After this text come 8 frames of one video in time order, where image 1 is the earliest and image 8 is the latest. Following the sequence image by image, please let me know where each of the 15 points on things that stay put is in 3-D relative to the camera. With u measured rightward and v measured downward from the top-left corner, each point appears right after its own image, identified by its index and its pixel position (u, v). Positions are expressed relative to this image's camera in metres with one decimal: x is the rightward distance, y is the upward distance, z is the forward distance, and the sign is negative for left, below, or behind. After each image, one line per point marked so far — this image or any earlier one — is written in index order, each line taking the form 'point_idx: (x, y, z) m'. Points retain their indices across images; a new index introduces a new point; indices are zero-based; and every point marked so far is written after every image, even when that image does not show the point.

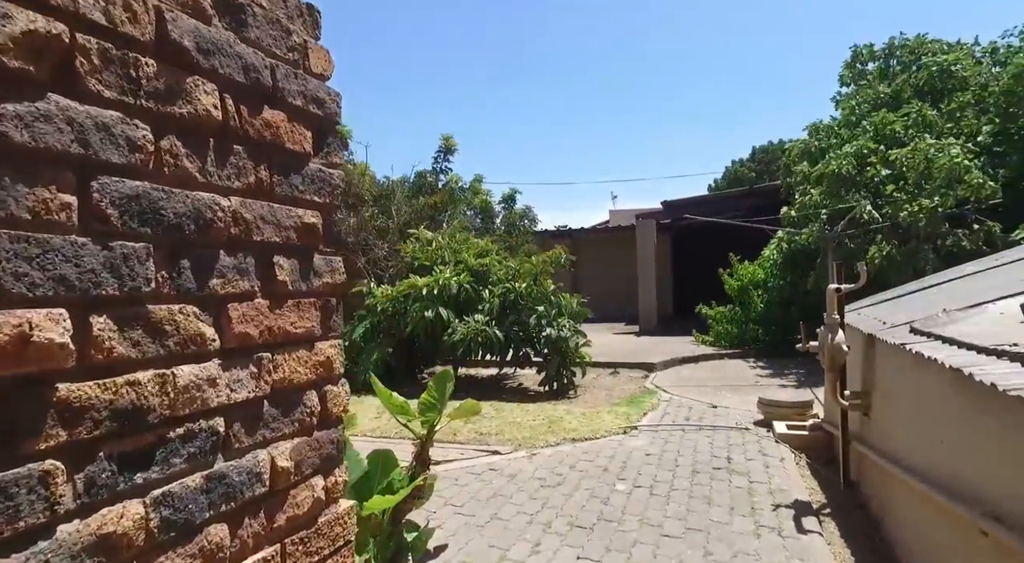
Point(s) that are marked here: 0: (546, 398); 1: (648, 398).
0: (+0.5, -1.7, +9.1) m
1: (+1.8, -1.6, +8.2) m
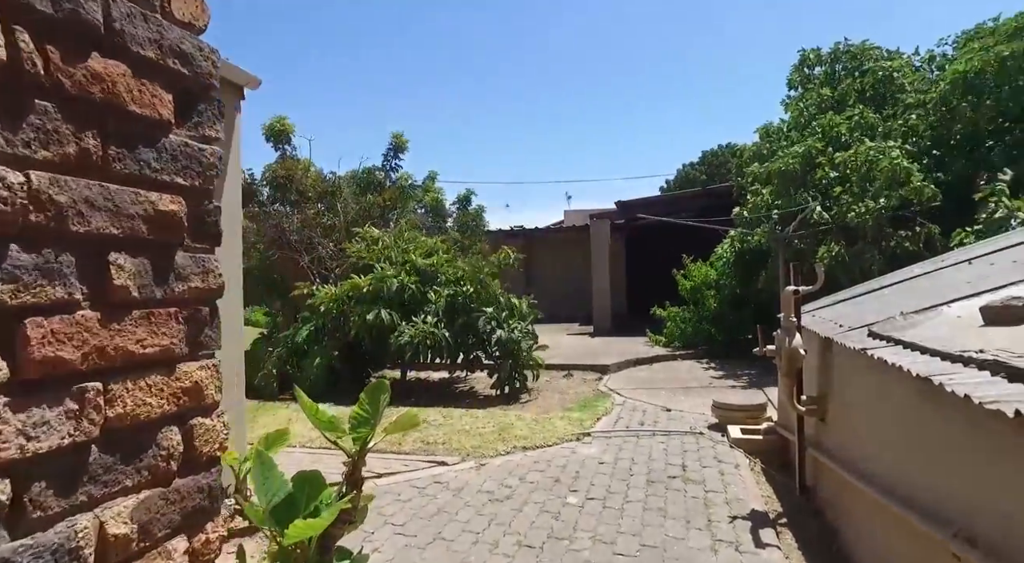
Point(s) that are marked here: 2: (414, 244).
0: (-0.2, -1.7, +8.9) m
1: (+1.2, -1.6, +8.0) m
2: (-1.6, +0.6, +9.7) m
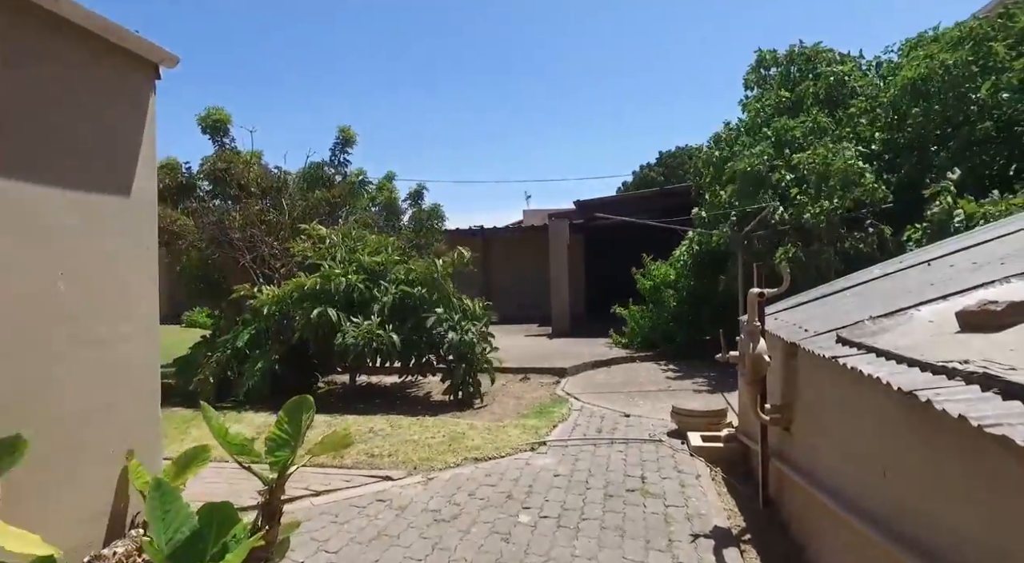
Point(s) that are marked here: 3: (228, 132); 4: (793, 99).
0: (-0.9, -1.7, +8.5) m
1: (+0.6, -1.6, +7.7) m
2: (-2.3, +0.6, +9.2) m
3: (-4.7, +2.5, +10.2) m
4: (+4.9, +3.2, +10.8) m
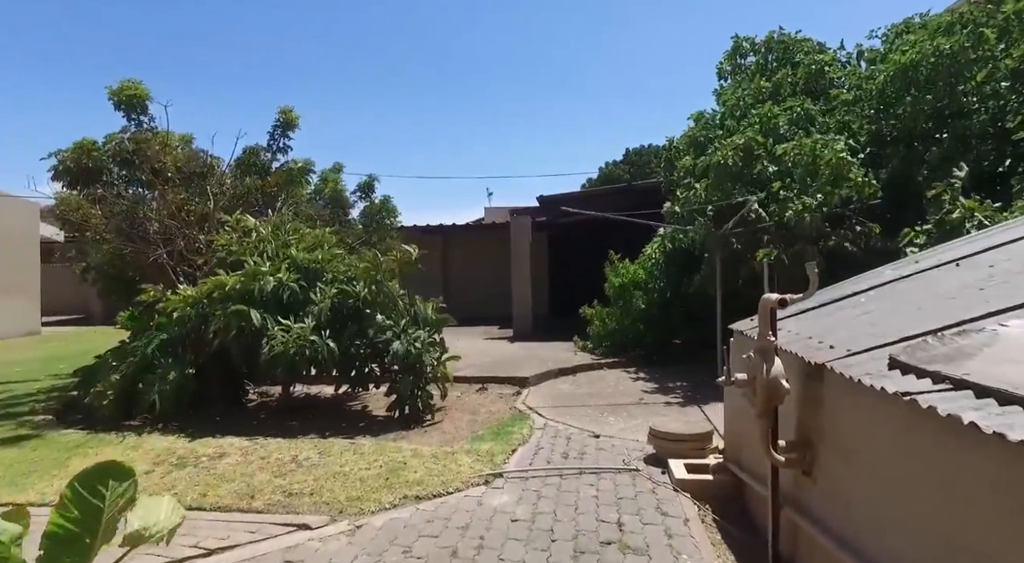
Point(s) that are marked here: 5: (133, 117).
0: (-1.4, -1.7, +7.4) m
1: (+0.1, -1.6, +6.8) m
2: (-2.9, +0.6, +8.1) m
3: (-5.3, +2.5, +9.0) m
4: (+4.2, +3.2, +10.1) m
5: (-5.5, +2.4, +8.9) m
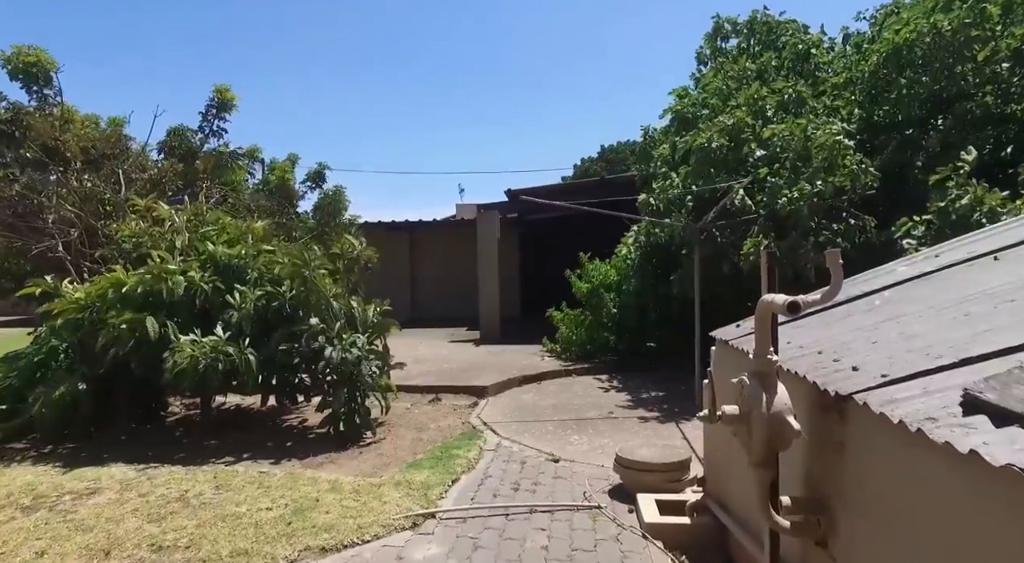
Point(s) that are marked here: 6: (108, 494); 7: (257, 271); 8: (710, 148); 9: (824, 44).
0: (-1.9, -1.7, +6.4) m
1: (-0.4, -1.6, +5.8) m
2: (-3.4, +0.6, +7.1) m
3: (-5.9, +2.5, +7.8) m
4: (+3.6, +3.2, +9.3) m
5: (-6.0, +2.4, +7.8) m
6: (-2.9, -1.6, +4.4) m
7: (-2.8, +0.1, +6.7) m
8: (+2.5, +1.7, +7.9) m
9: (+4.8, +3.7, +9.5) m
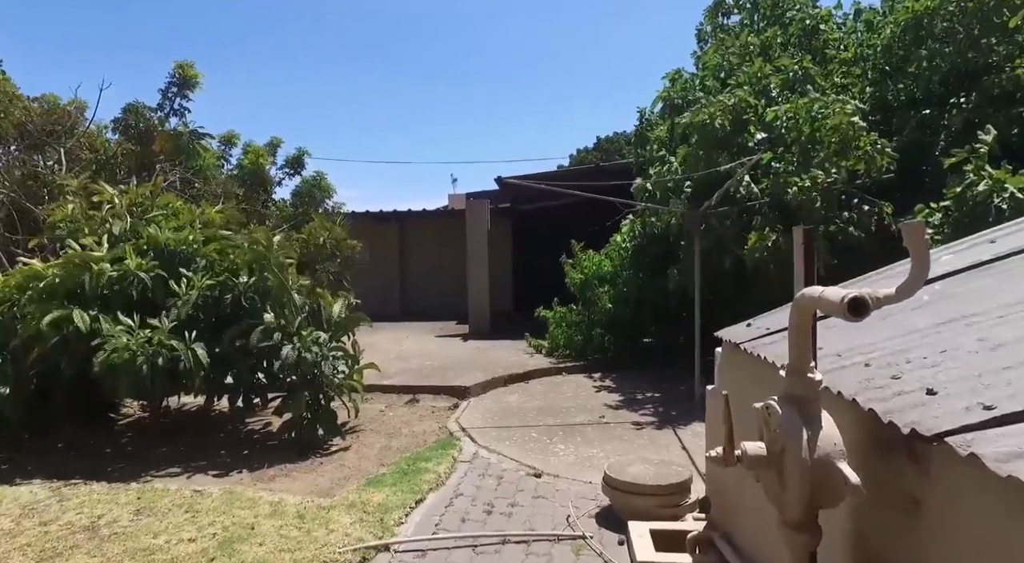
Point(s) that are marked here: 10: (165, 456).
0: (-2.1, -1.6, +5.8) m
1: (-0.6, -1.5, +5.2) m
2: (-3.6, +0.7, +6.4) m
3: (-6.1, +2.7, +7.1) m
4: (+3.5, +3.3, +8.6) m
5: (-6.2, +2.5, +7.1) m
6: (-3.1, -1.5, +3.7) m
7: (-3.0, +0.2, +6.1) m
8: (+2.3, +1.8, +7.2) m
9: (+4.6, +3.8, +8.9) m
10: (-3.2, -1.6, +5.7) m
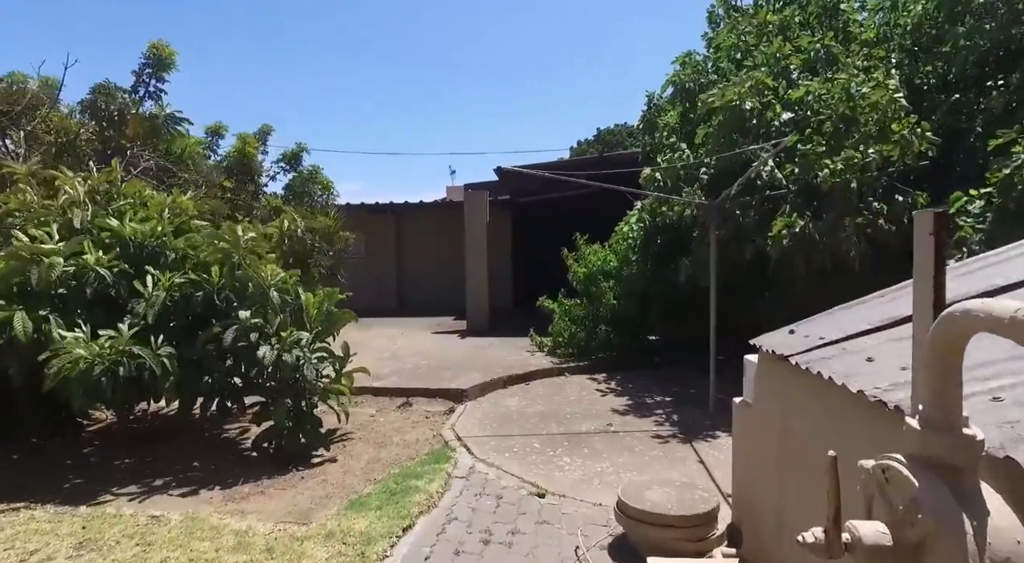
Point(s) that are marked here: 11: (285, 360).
0: (-2.1, -1.6, +5.3) m
1: (-0.6, -1.5, +4.7) m
2: (-3.6, +0.8, +5.8) m
3: (-6.1, +2.7, +6.5) m
4: (+3.5, +3.3, +8.0) m
5: (-6.2, +2.6, +6.5) m
6: (-3.1, -1.5, +3.2) m
7: (-3.0, +0.2, +5.5) m
8: (+2.3, +1.8, +6.7) m
9: (+4.6, +3.8, +8.3) m
10: (-3.2, -1.6, +5.2) m
11: (-1.9, -0.7, +5.3) m
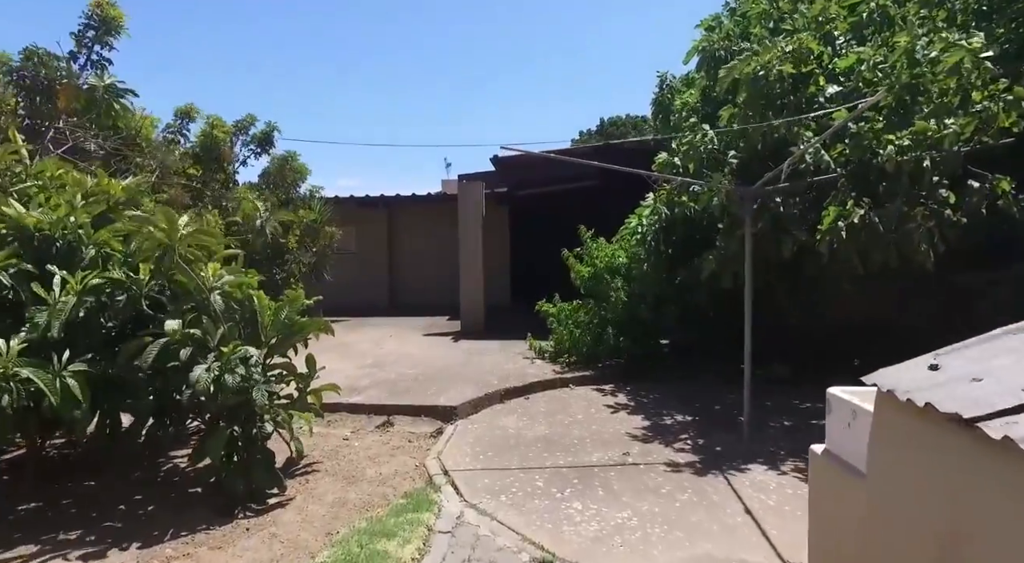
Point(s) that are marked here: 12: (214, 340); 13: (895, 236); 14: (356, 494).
0: (-2.1, -1.6, +4.3) m
1: (-0.6, -1.5, +3.6) m
2: (-3.6, +0.8, +4.8) m
3: (-6.1, +2.7, +5.5) m
4: (+3.4, +3.3, +7.0) m
5: (-6.2, +2.6, +5.4) m
6: (-3.1, -1.5, +2.2) m
7: (-3.0, +0.2, +4.5) m
8: (+2.3, +1.8, +5.7) m
9: (+4.6, +3.8, +7.3) m
10: (-3.2, -1.6, +4.2) m
11: (-1.9, -0.7, +4.2) m
12: (-2.1, -0.4, +4.4) m
13: (+3.0, +0.4, +5.0) m
14: (-1.1, -1.5, +4.5) m
